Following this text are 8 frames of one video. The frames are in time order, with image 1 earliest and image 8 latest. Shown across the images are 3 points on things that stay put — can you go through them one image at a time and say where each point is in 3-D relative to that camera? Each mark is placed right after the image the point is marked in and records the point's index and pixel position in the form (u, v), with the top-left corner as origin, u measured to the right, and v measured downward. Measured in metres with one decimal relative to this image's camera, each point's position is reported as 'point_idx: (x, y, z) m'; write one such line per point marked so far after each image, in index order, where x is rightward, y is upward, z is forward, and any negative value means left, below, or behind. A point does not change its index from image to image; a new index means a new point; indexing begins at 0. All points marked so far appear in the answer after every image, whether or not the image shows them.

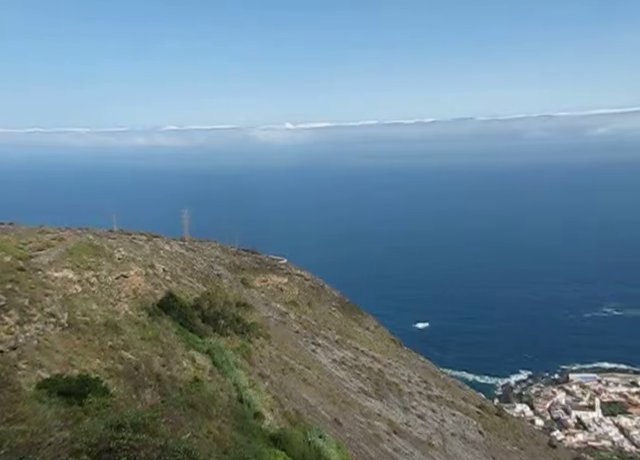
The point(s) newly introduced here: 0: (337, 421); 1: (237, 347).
0: (+0.6, -5.4, +18.3) m
1: (-2.2, -3.1, +16.4) m
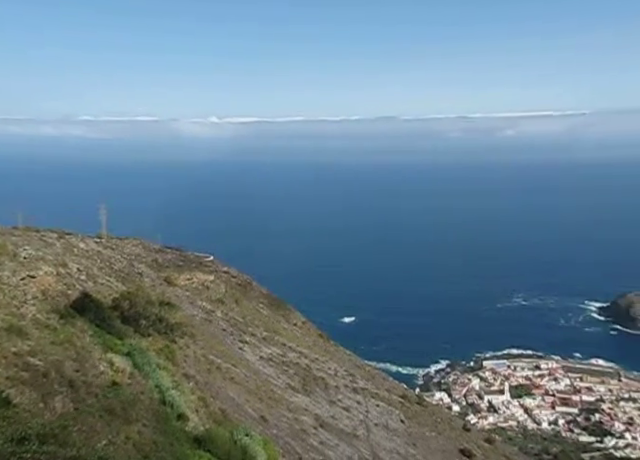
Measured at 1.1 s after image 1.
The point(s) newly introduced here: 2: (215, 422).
0: (-1.6, -5.4, +18.0) m
1: (-4.1, -3.0, +15.9) m
2: (-2.3, -4.2, +13.7) m
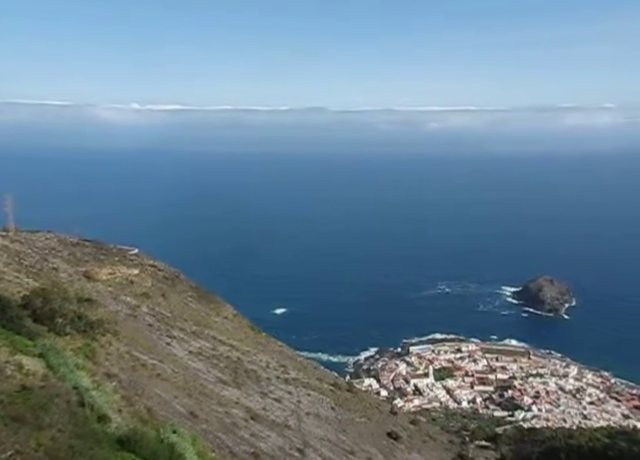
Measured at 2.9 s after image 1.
0: (-3.5, -5.2, +17.6) m
1: (-5.8, -2.8, +15.1) m
2: (-3.8, -4.0, +13.2) m
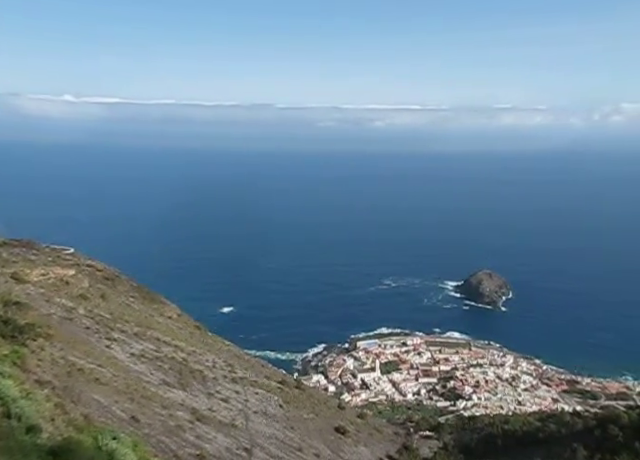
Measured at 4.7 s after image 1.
0: (-5.0, -5.1, +16.9) m
1: (-7.1, -2.8, +14.2) m
2: (-4.9, -4.0, +12.5) m
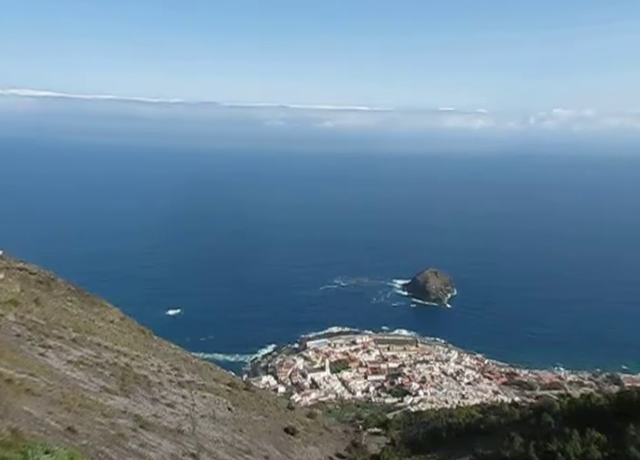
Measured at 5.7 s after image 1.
0: (-6.4, -5.1, +15.8) m
1: (-8.3, -2.8, +13.0) m
2: (-5.9, -4.0, +11.4) m
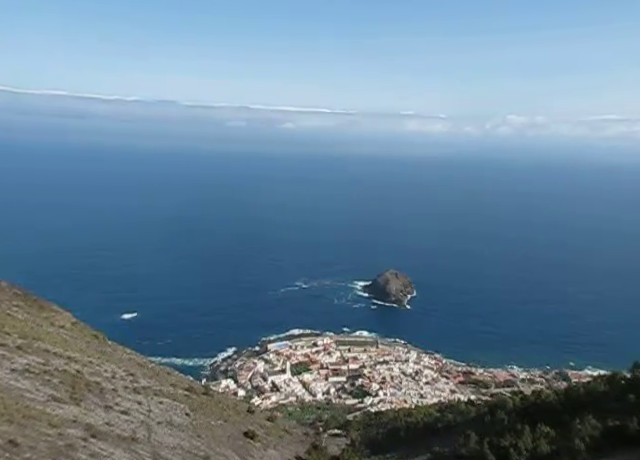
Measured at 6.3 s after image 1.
0: (-7.5, -5.2, +14.6) m
1: (-9.2, -2.9, +11.6) m
2: (-6.7, -4.1, +10.2) m
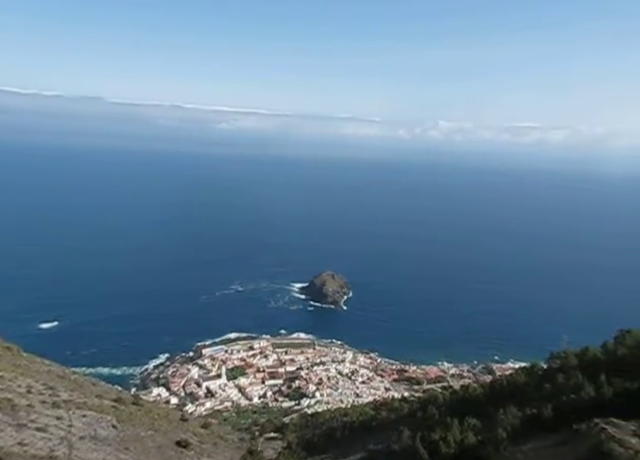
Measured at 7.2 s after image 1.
0: (-9.0, -5.3, +11.7) m
1: (-10.4, -3.0, +8.6) m
2: (-7.9, -4.2, +7.5) m
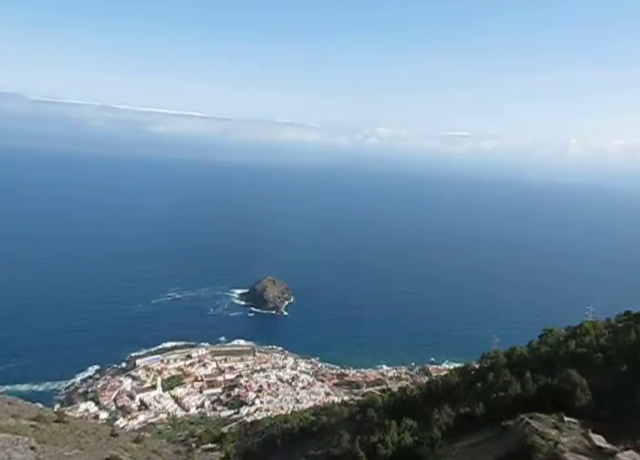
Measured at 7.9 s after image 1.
0: (-10.3, -5.3, +7.4) m
1: (-11.4, -2.9, +4.3) m
2: (-8.7, -4.1, +3.4) m
